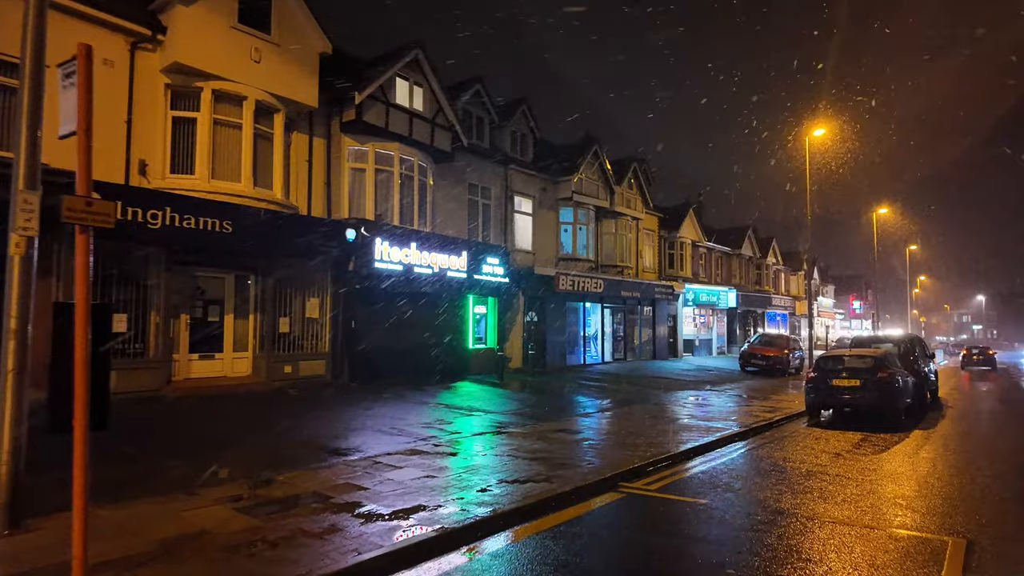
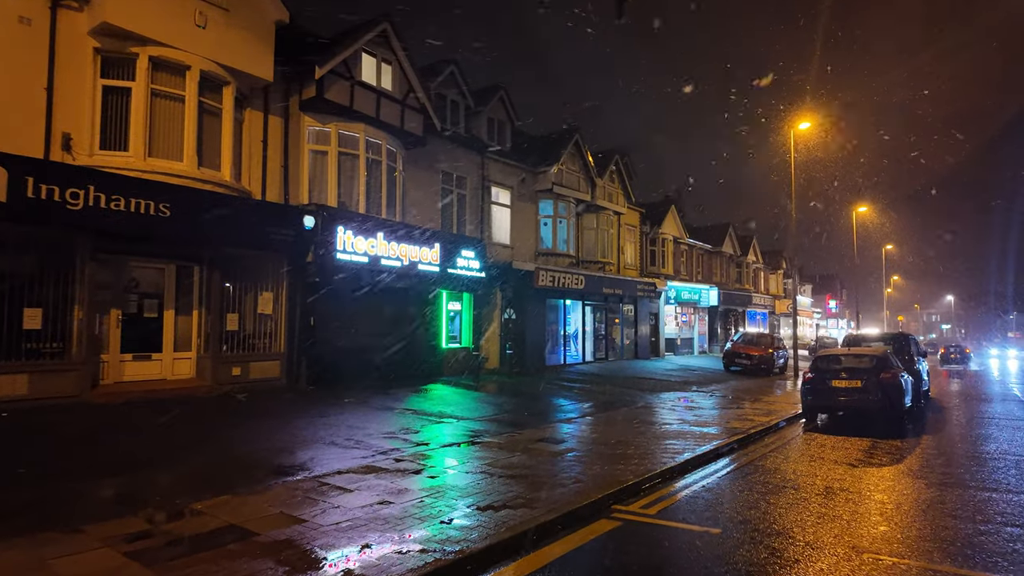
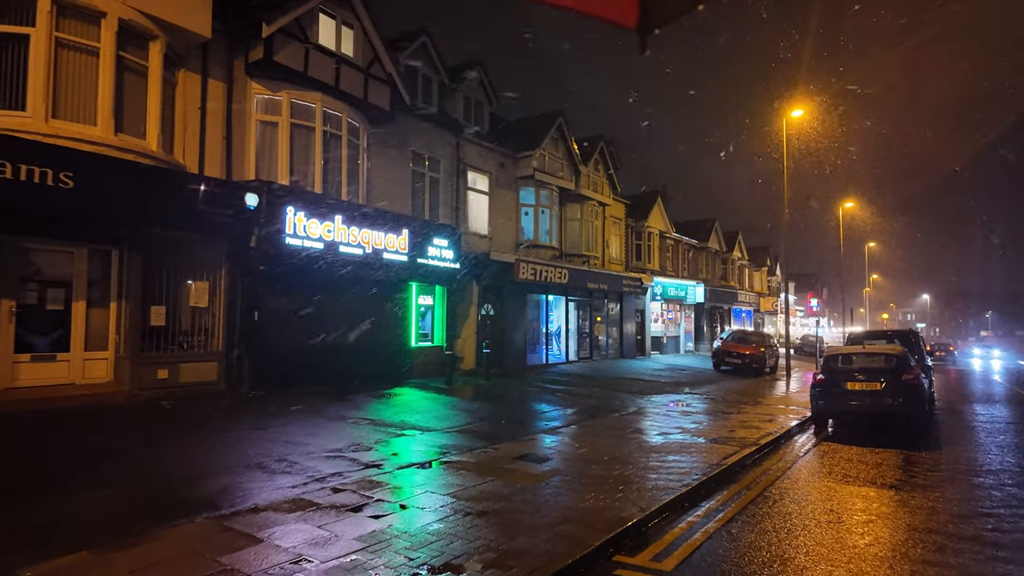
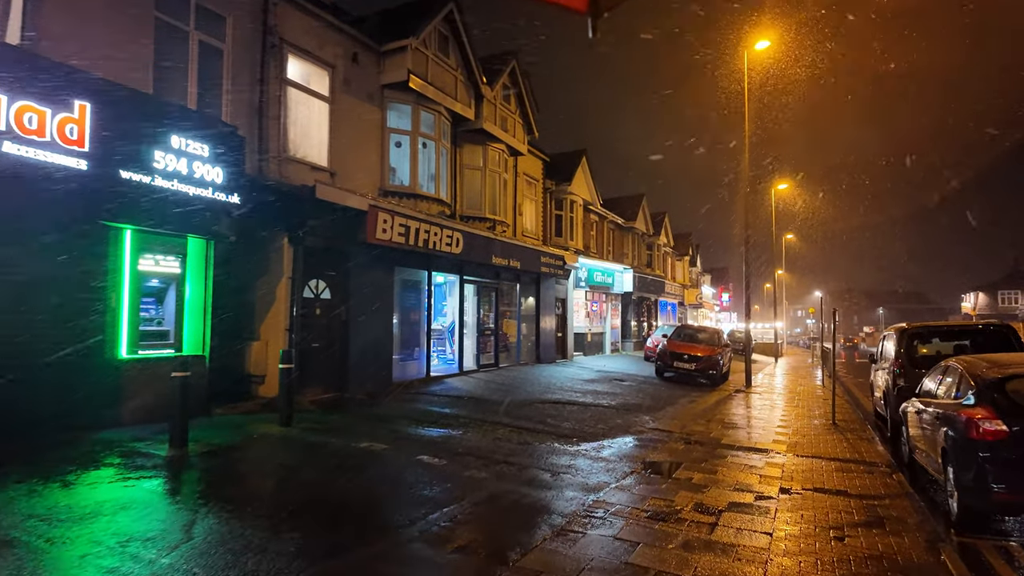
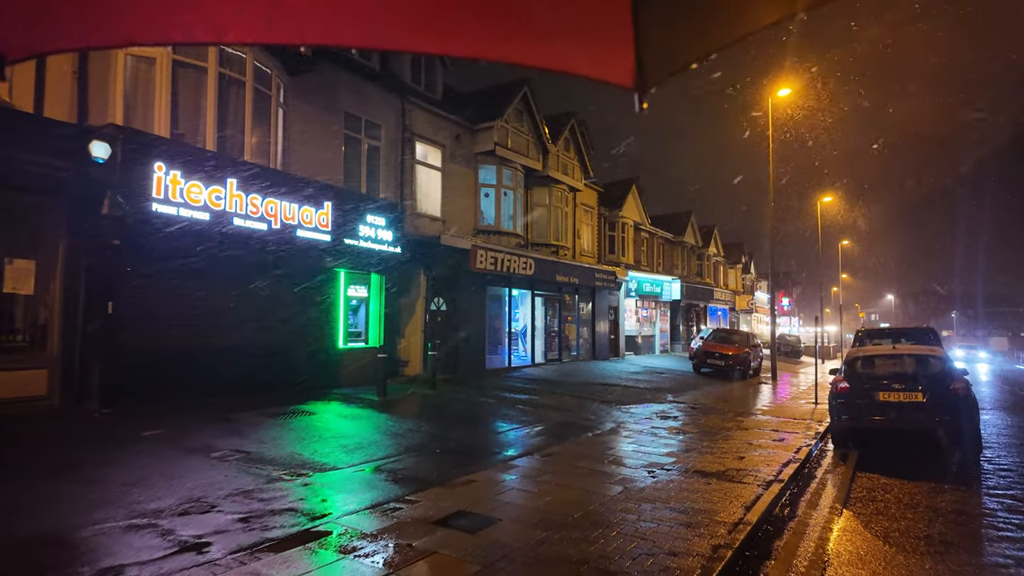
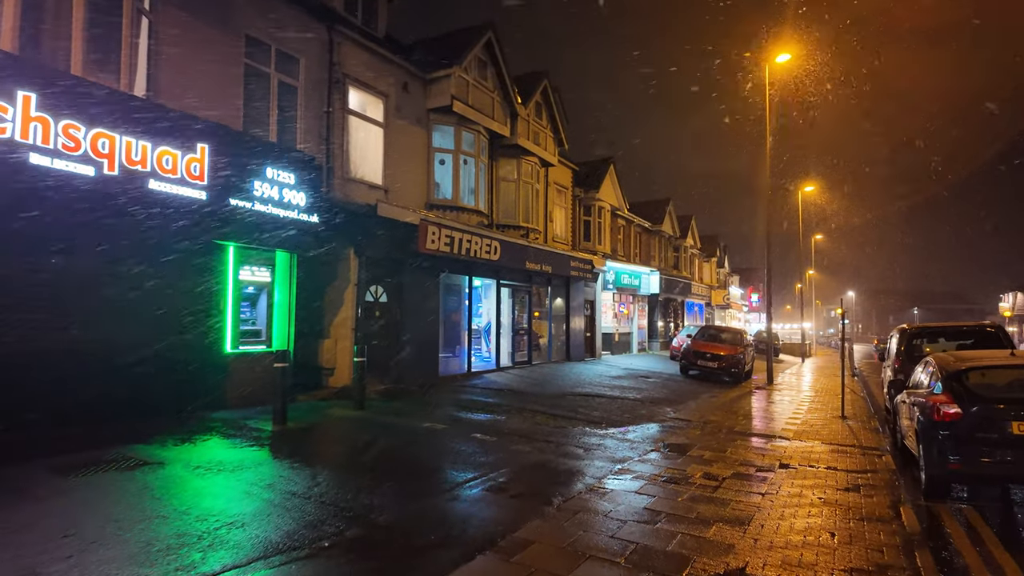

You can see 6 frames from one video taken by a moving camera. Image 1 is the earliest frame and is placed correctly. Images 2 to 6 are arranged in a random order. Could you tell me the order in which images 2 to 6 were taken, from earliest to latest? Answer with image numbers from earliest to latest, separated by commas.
2, 3, 5, 6, 4
